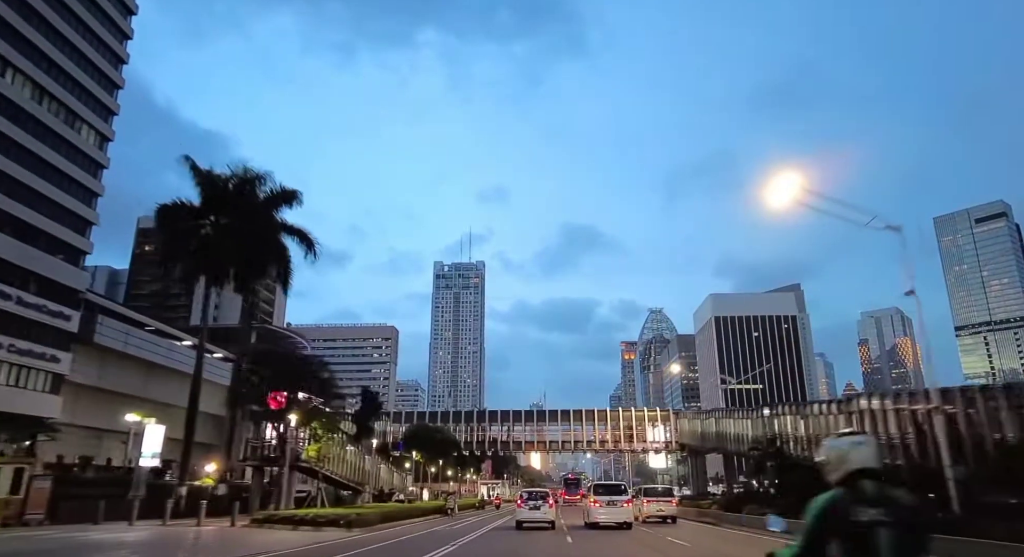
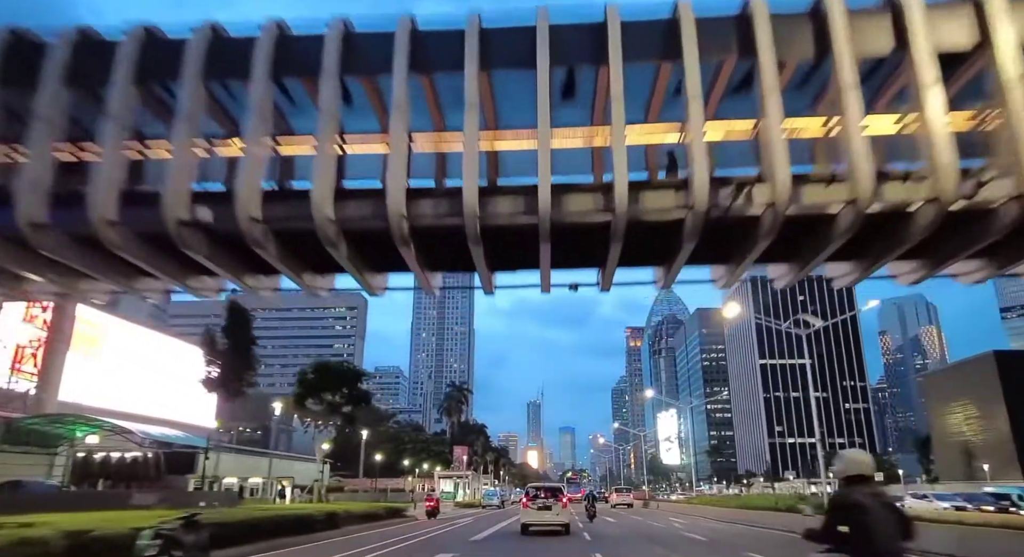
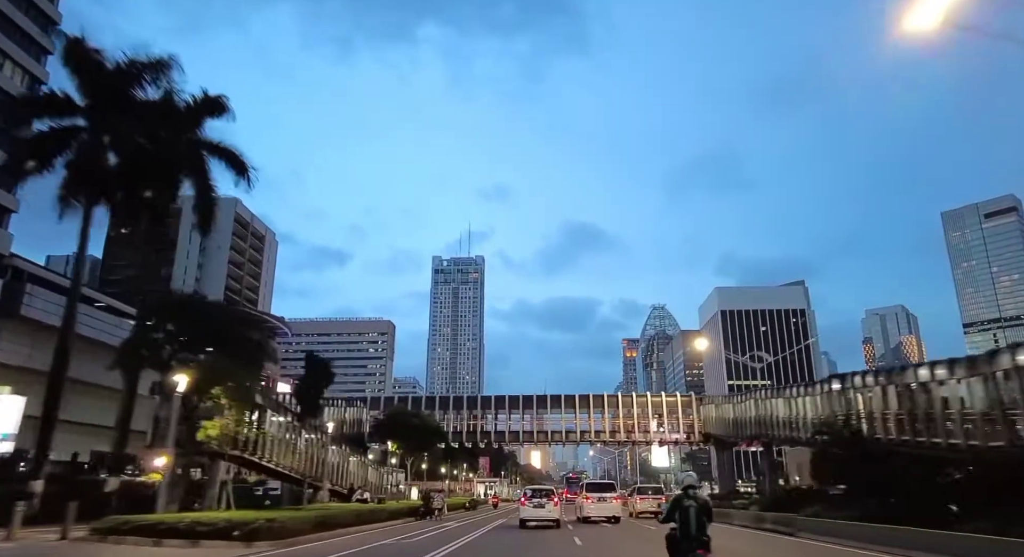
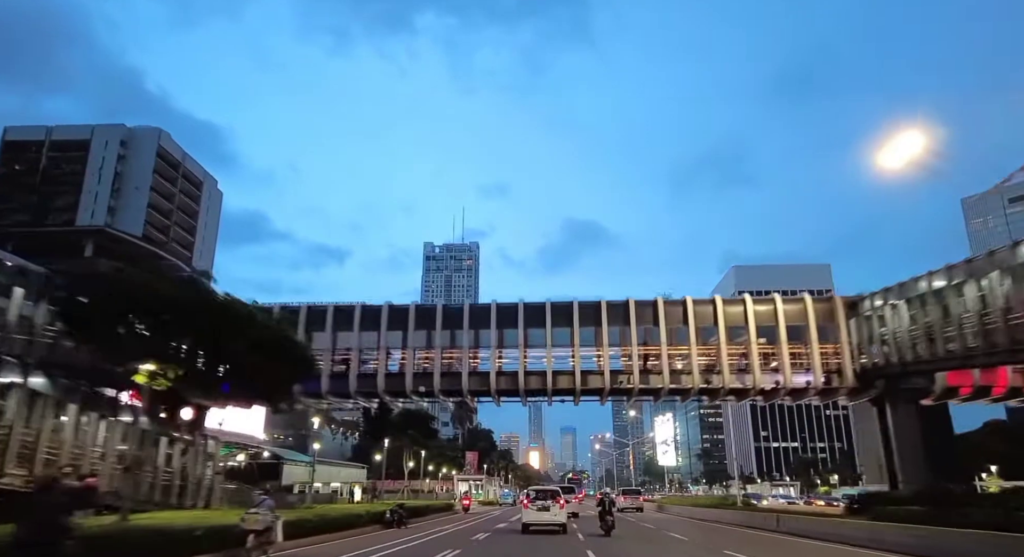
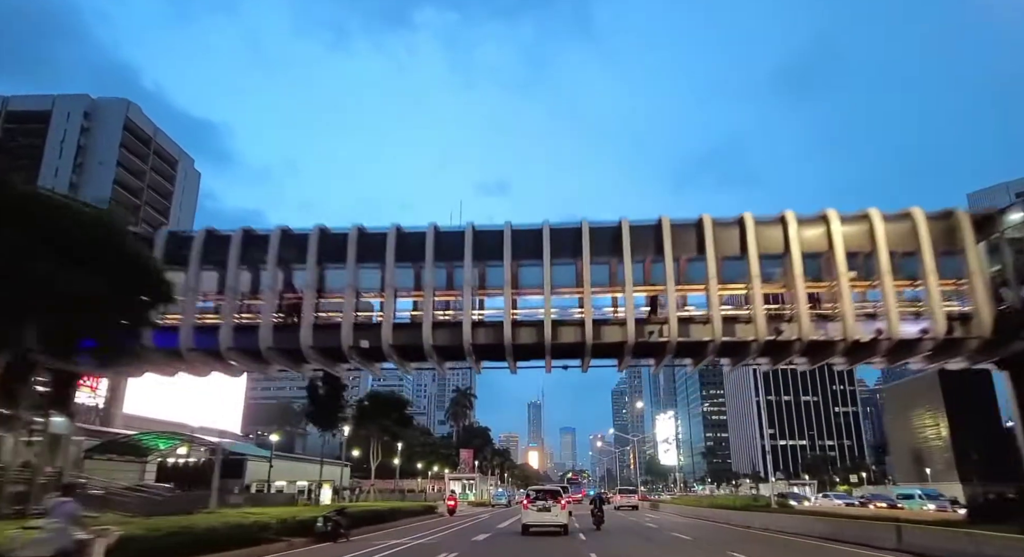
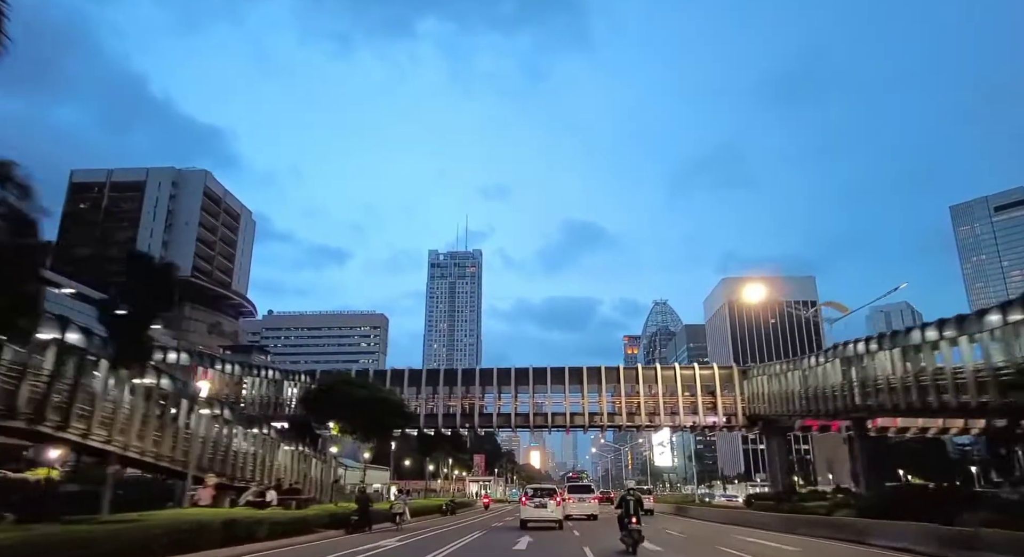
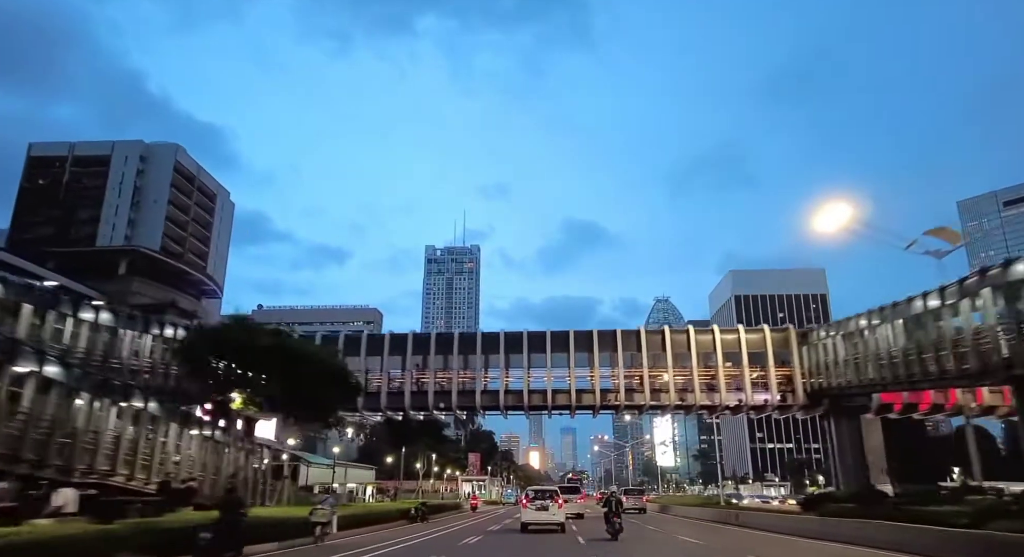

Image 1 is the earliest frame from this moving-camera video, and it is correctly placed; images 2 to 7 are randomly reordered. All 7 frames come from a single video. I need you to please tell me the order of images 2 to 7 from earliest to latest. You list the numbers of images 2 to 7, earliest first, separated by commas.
3, 6, 7, 4, 5, 2
